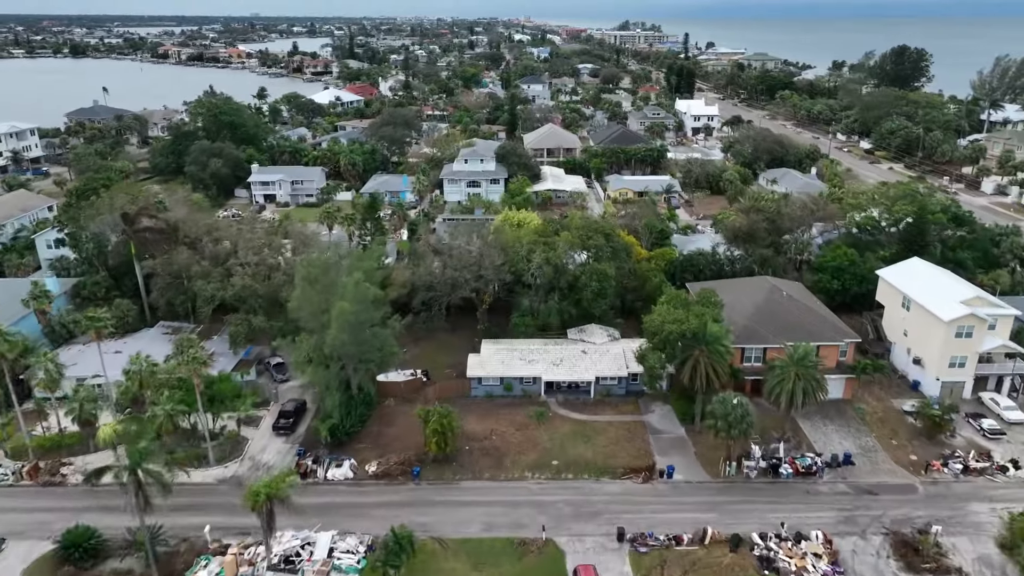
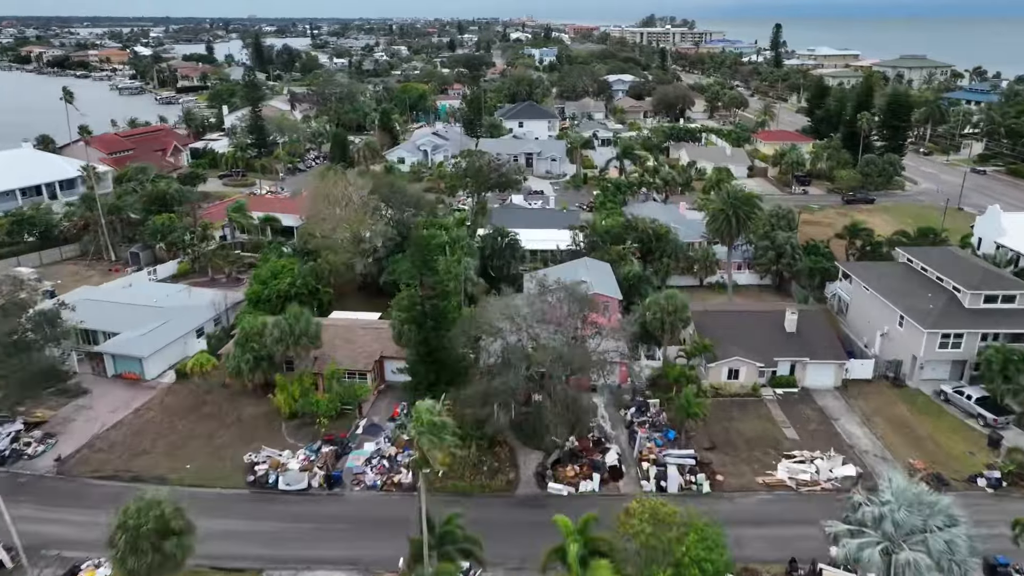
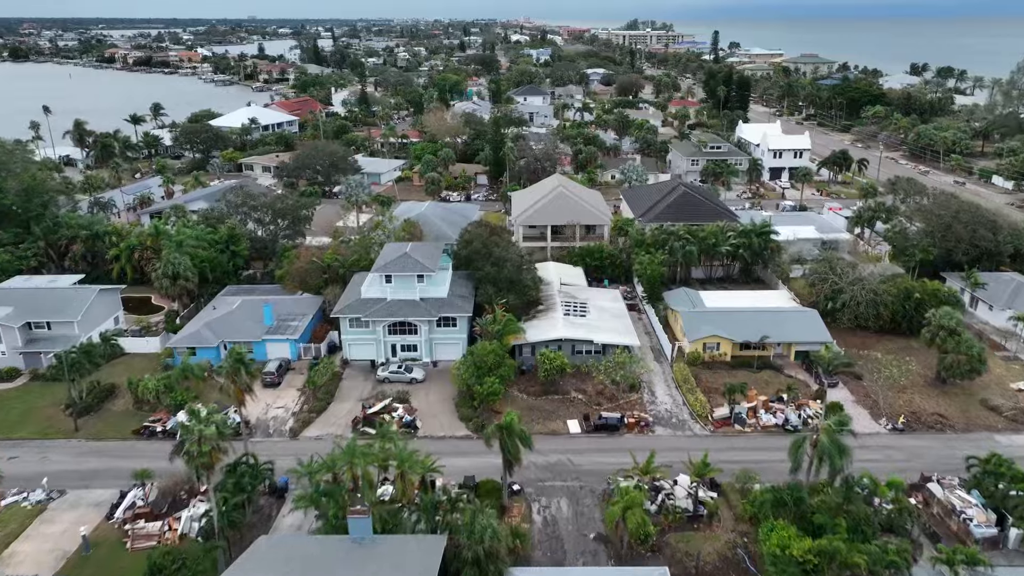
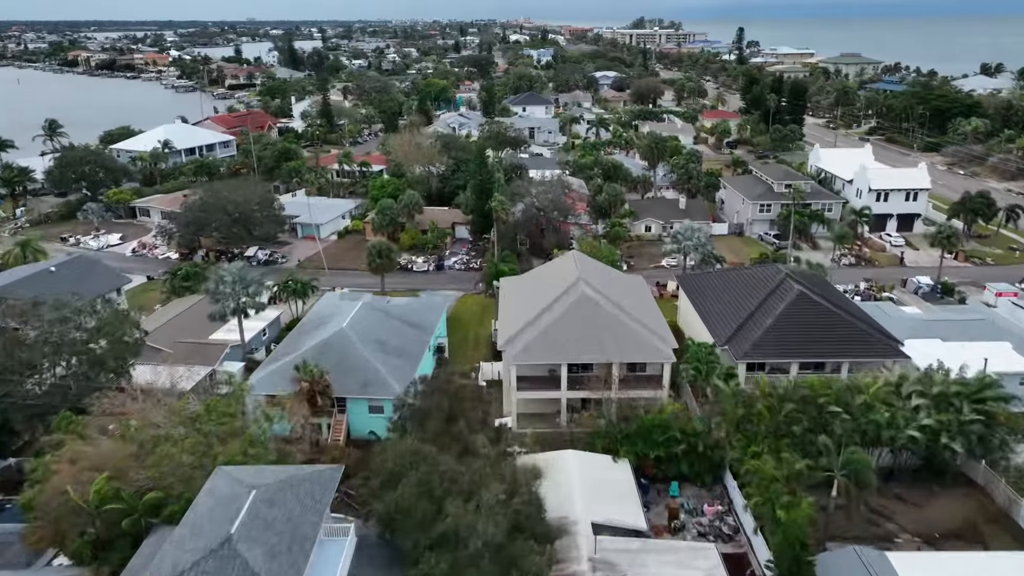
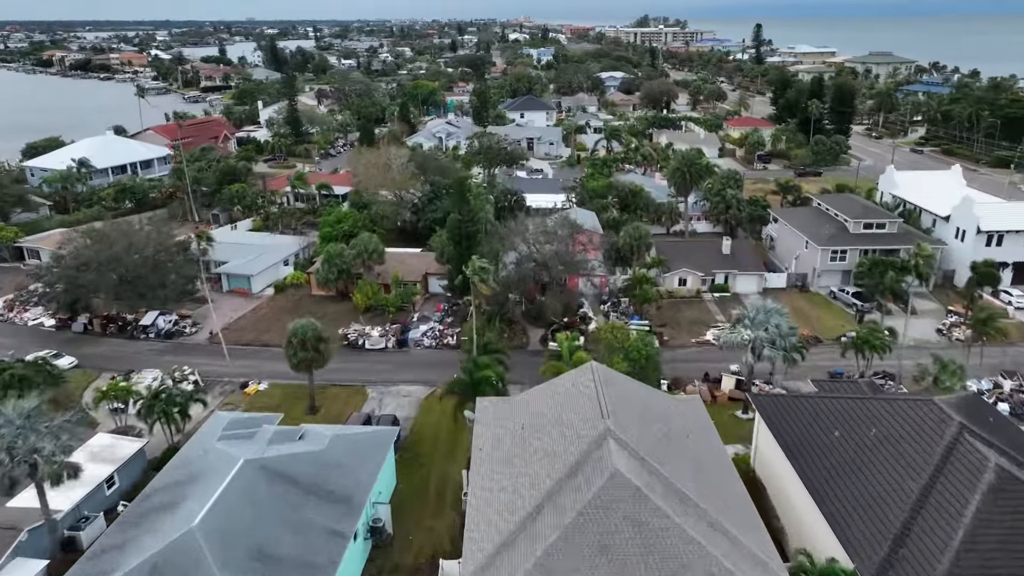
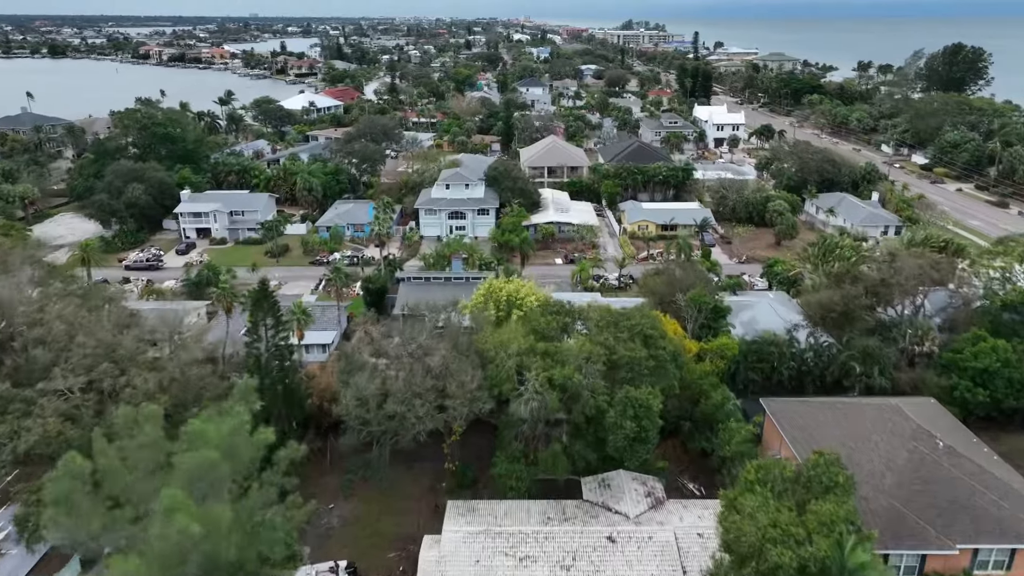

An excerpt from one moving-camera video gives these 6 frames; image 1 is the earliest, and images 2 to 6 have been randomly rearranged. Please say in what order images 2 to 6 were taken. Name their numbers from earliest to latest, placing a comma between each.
6, 3, 4, 5, 2
